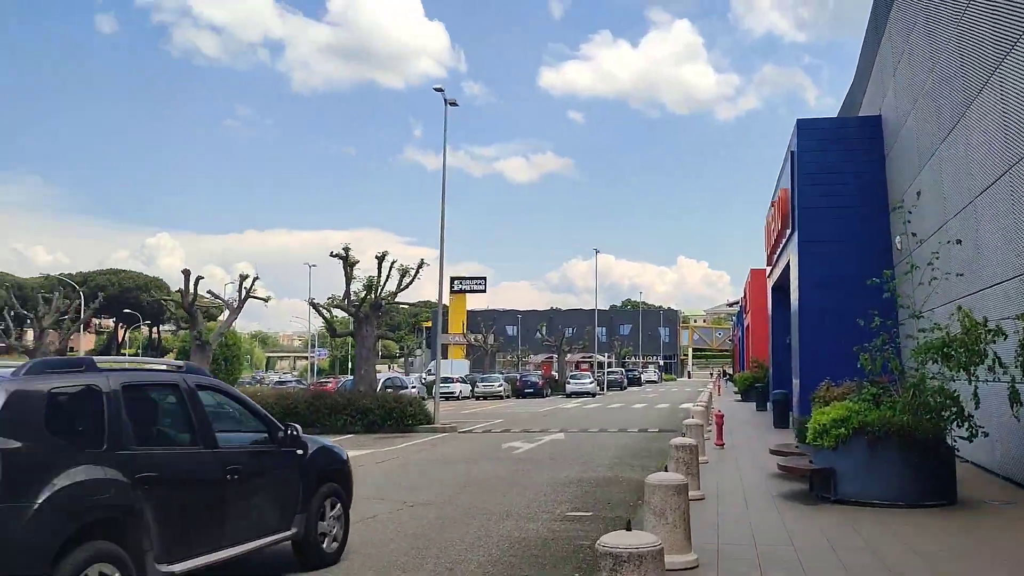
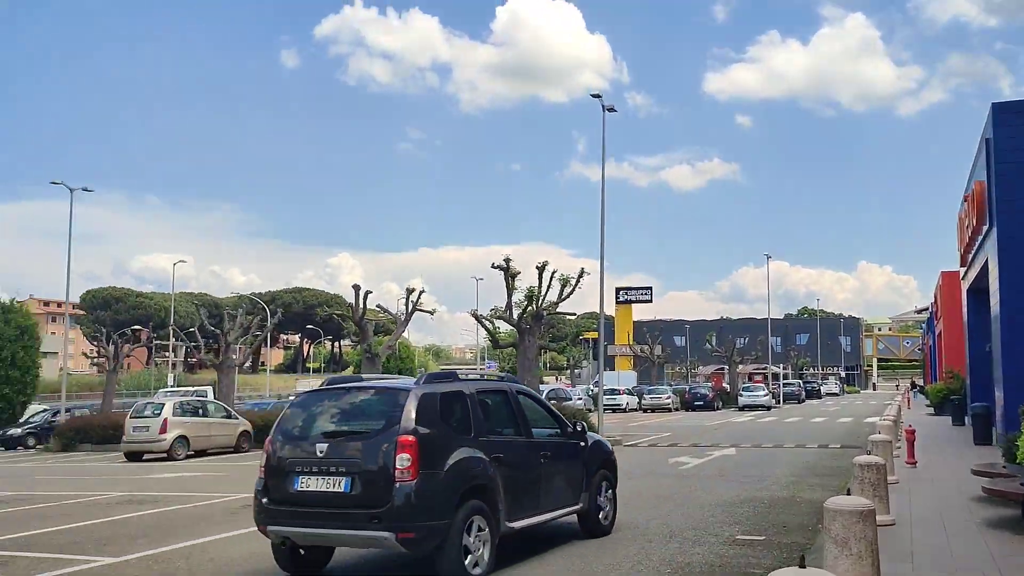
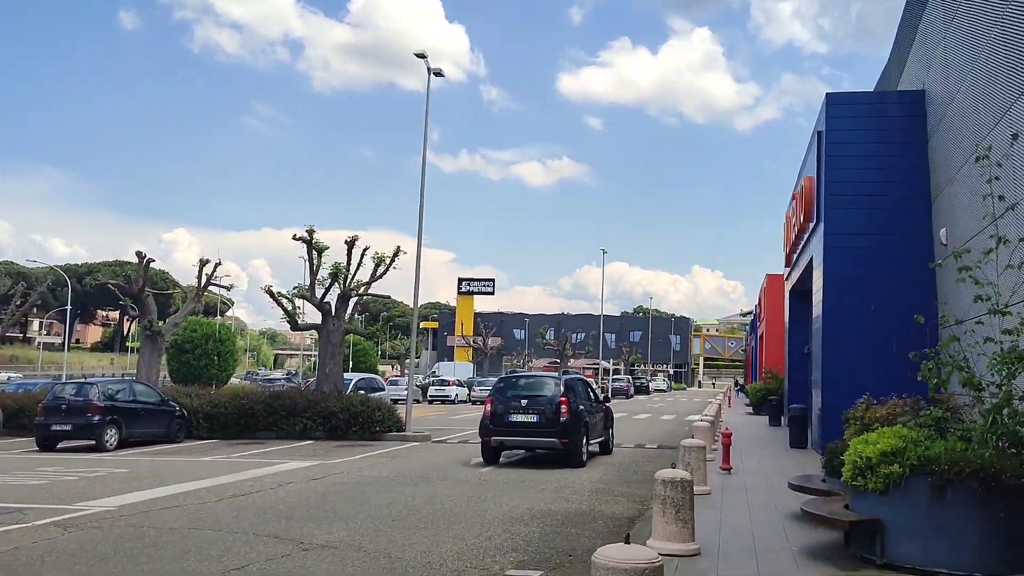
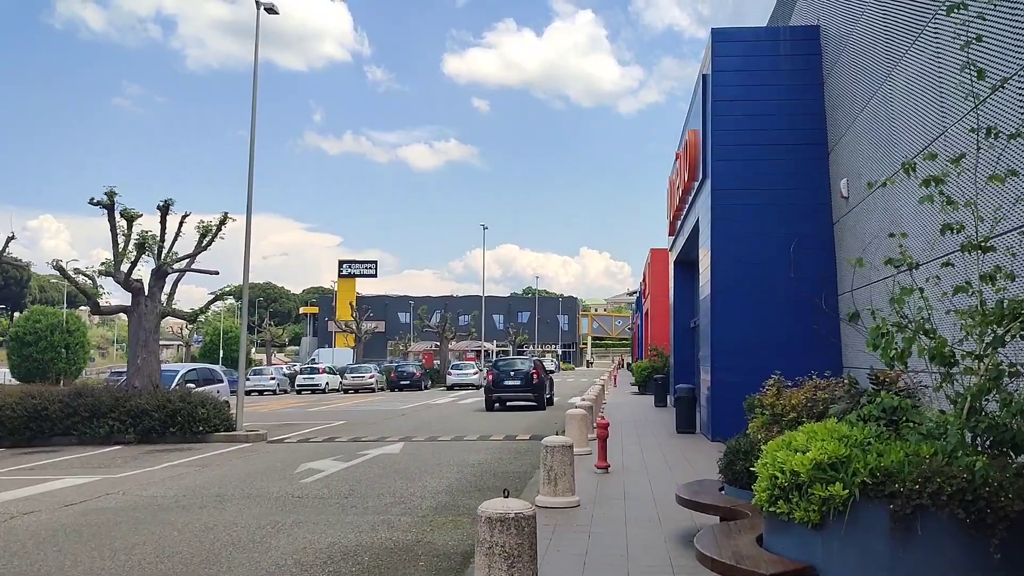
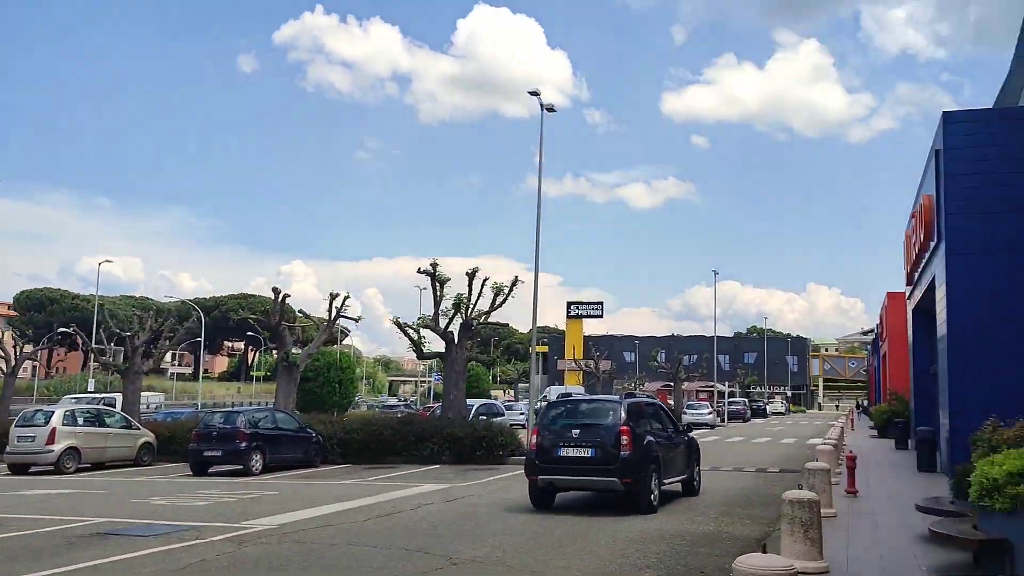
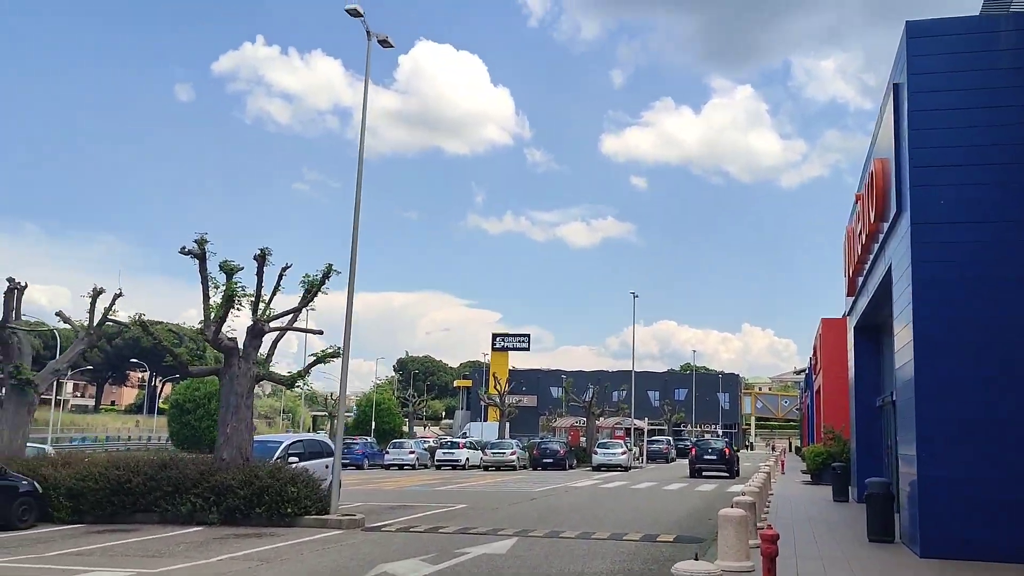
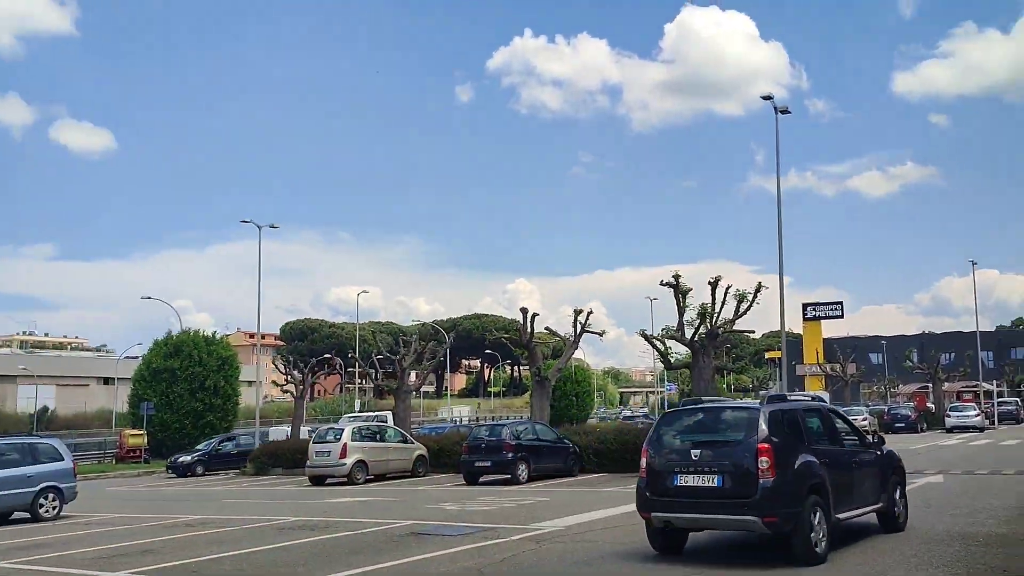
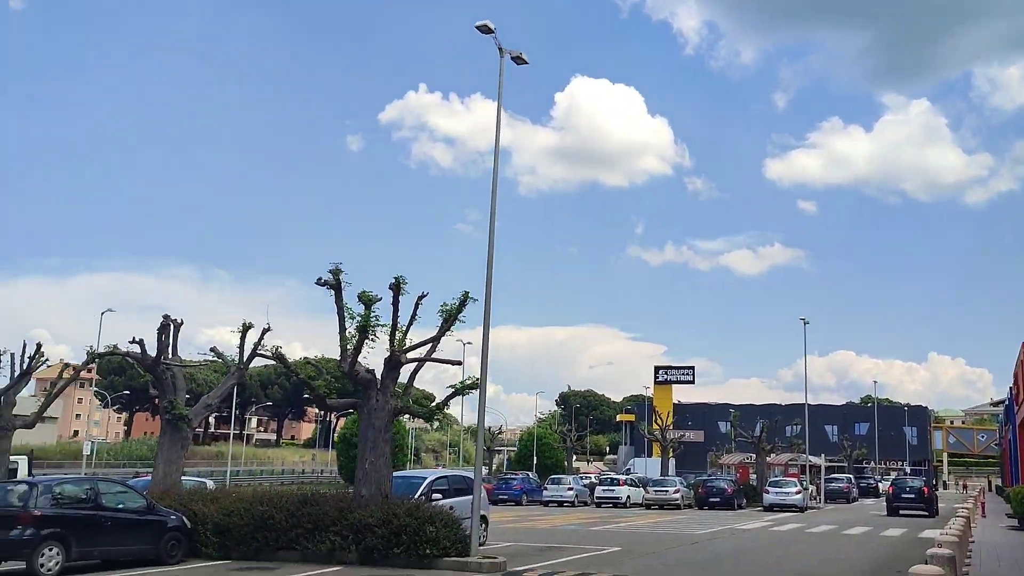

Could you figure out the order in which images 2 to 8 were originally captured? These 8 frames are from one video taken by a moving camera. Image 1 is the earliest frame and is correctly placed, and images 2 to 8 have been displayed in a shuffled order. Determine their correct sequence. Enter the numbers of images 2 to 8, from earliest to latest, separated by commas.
2, 7, 5, 3, 4, 6, 8
